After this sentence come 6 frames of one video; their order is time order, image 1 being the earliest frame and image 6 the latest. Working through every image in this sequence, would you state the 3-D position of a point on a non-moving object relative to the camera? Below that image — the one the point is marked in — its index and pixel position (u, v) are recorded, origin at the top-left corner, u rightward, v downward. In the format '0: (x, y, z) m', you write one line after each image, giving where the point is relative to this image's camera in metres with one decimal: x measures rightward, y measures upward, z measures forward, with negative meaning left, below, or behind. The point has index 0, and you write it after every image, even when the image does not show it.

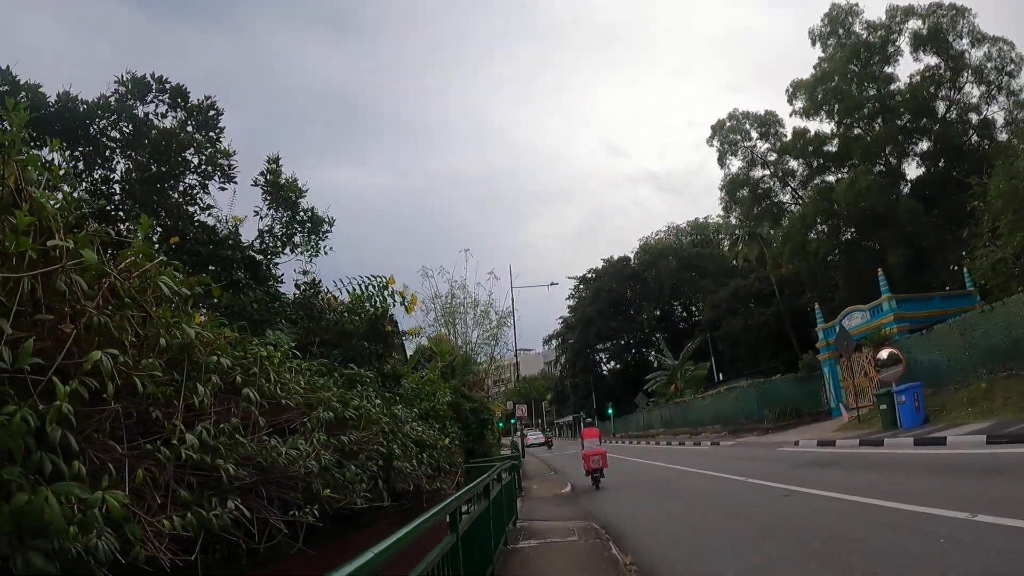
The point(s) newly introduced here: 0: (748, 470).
0: (+5.1, -3.9, +14.7) m
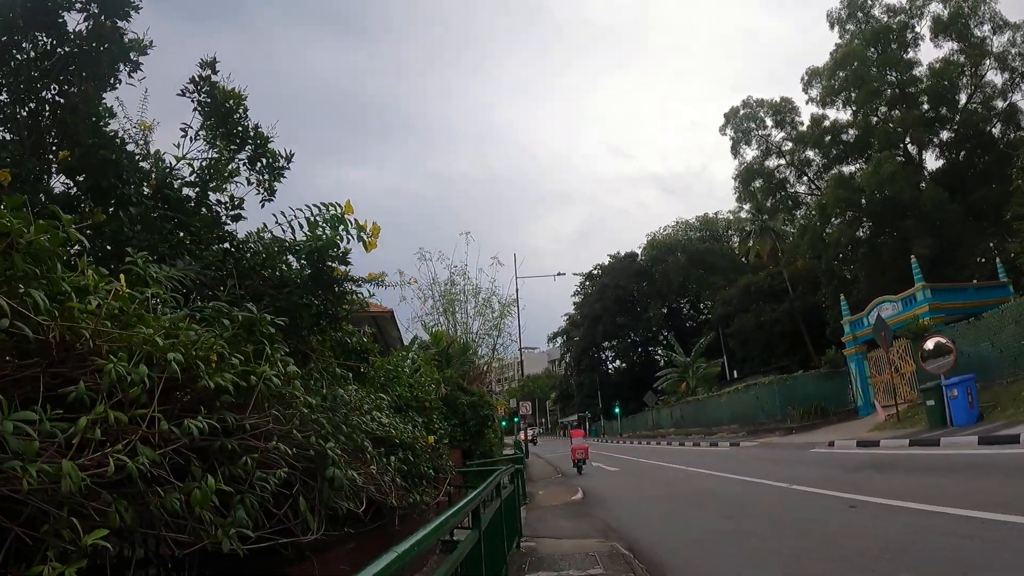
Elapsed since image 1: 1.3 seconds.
0: (+5.2, -3.6, +13.1) m
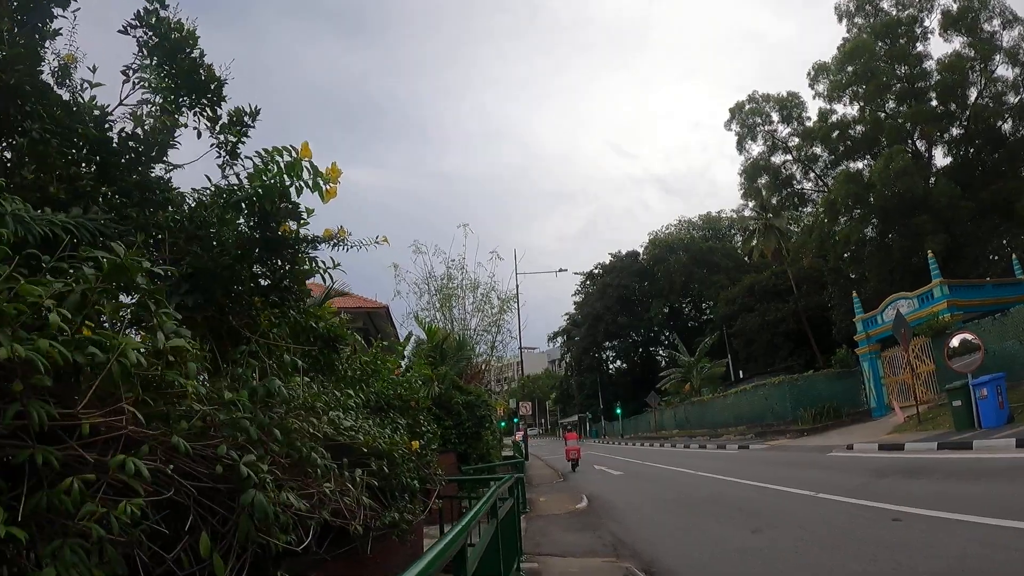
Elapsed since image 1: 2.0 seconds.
0: (+5.1, -3.4, +12.3) m
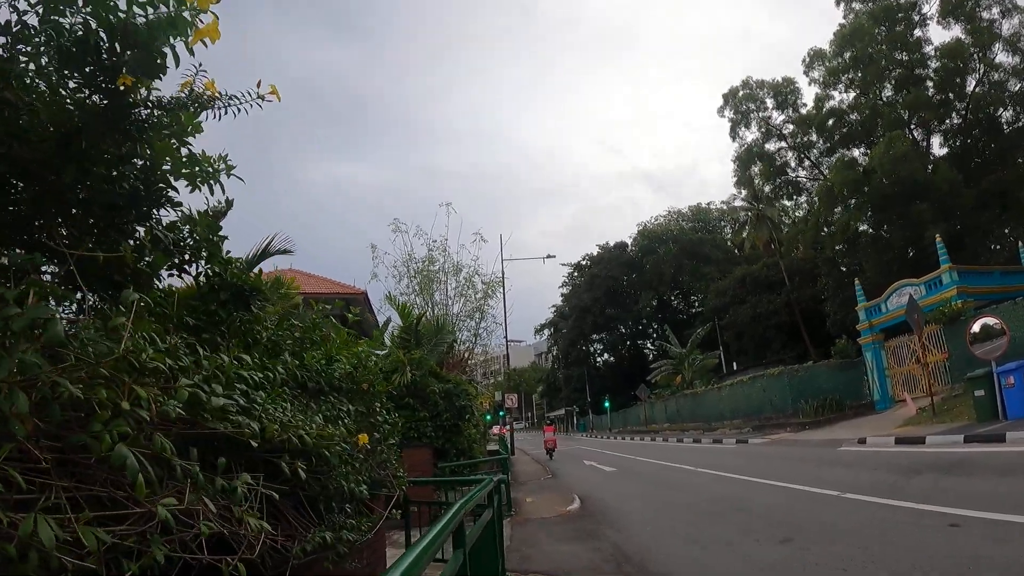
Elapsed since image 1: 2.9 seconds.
0: (+4.9, -3.1, +11.3) m
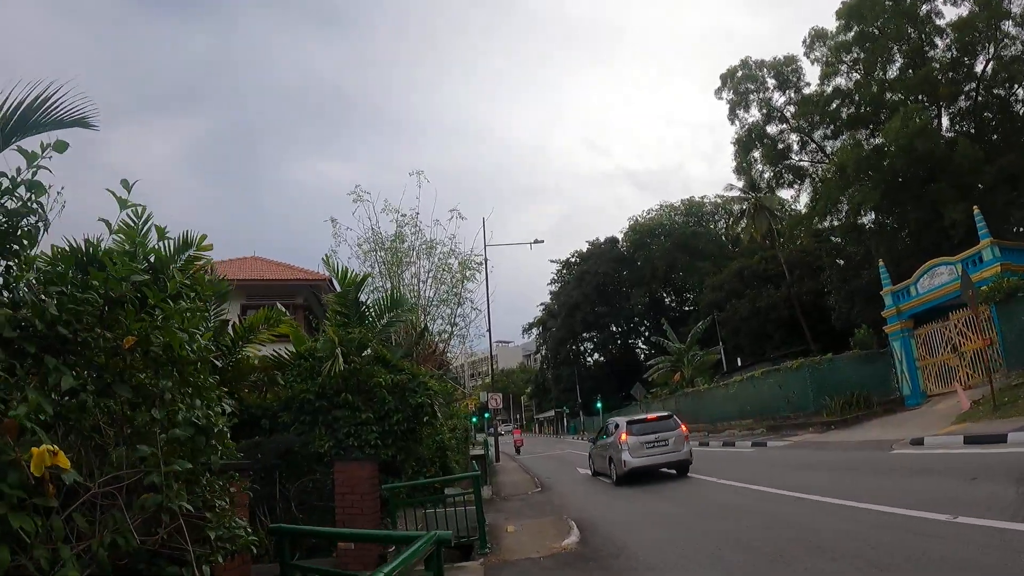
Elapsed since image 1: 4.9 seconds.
0: (+4.6, -2.7, +9.0) m
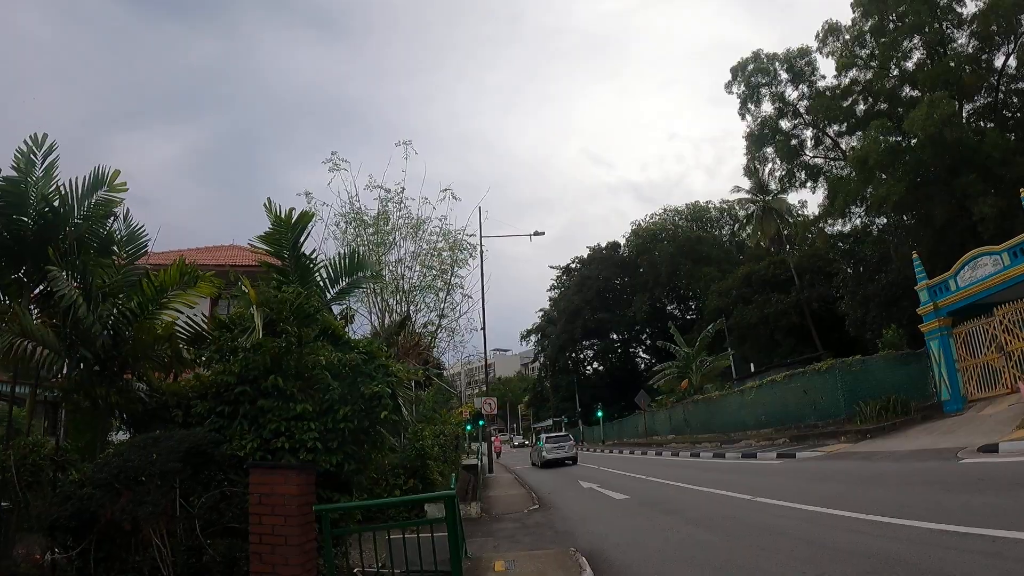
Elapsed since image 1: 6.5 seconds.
0: (+4.5, -2.4, +7.2) m
